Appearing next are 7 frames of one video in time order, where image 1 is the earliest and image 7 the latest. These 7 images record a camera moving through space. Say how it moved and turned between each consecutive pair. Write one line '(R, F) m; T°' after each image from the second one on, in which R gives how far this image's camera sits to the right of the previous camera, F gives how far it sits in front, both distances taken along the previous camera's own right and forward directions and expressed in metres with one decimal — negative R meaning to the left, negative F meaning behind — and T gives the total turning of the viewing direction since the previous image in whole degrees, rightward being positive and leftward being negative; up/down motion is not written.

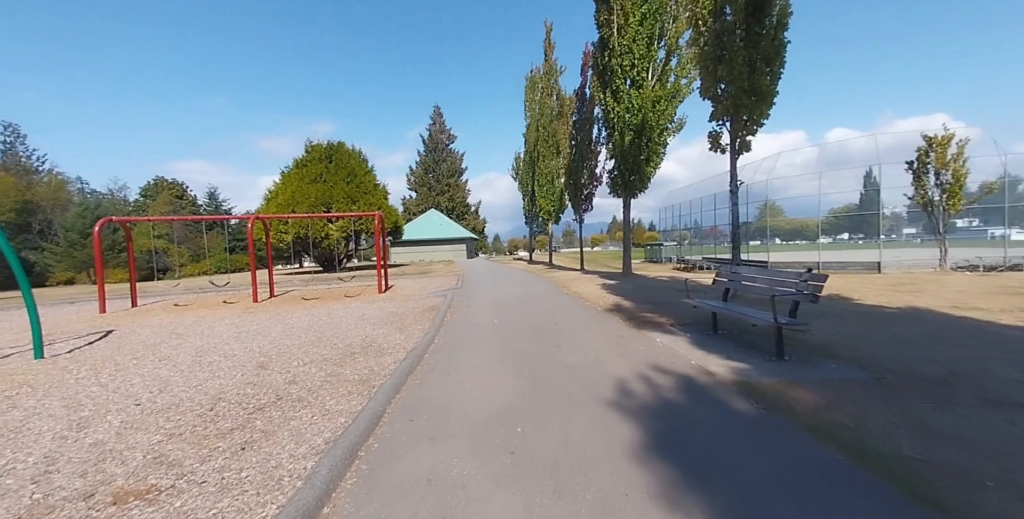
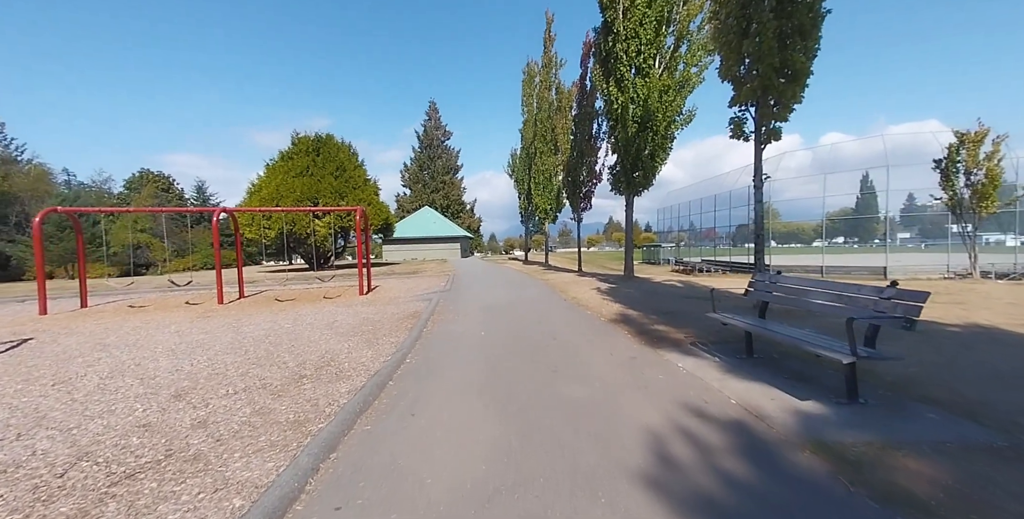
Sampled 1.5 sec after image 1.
(+0.1, +1.2) m; +1°
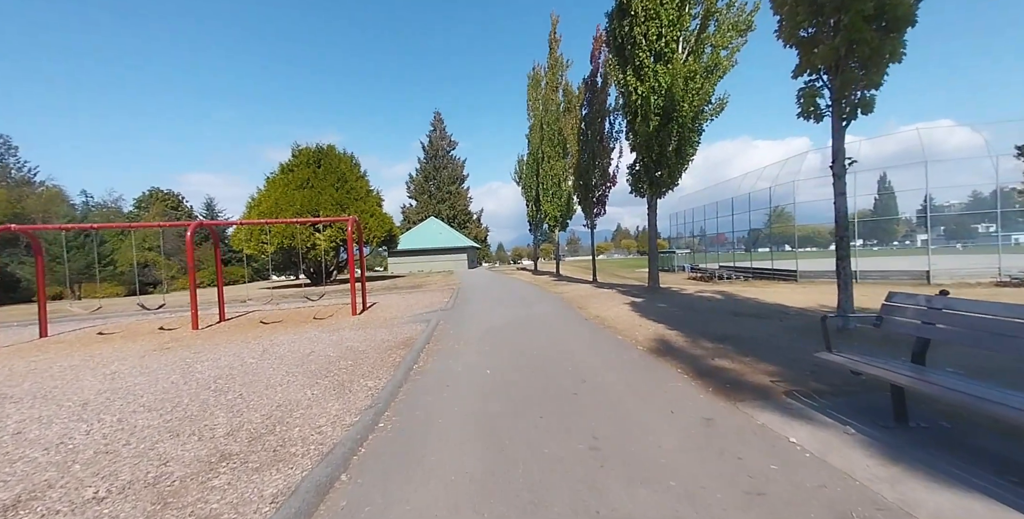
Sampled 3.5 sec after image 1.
(-0.1, +1.7) m; -1°
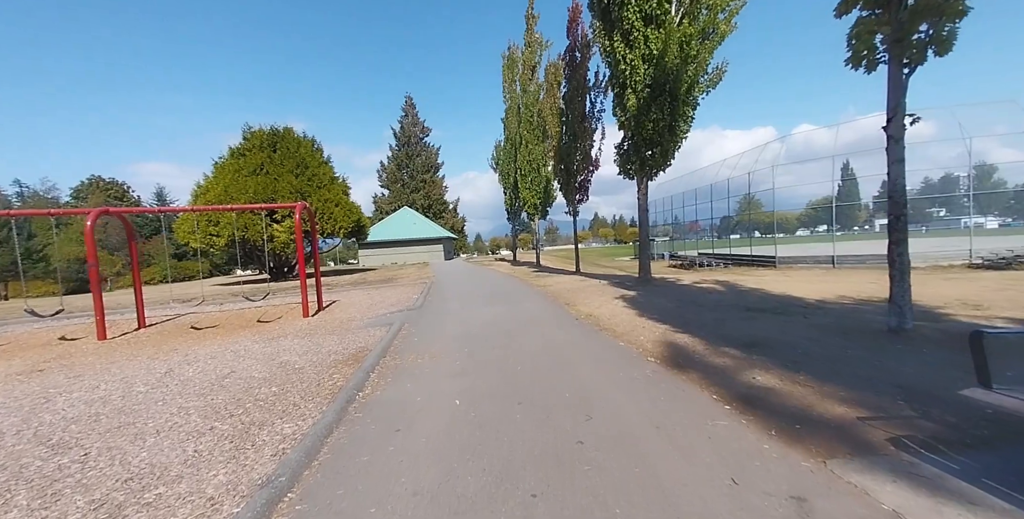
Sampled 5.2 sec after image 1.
(+0.1, +1.6) m; +3°
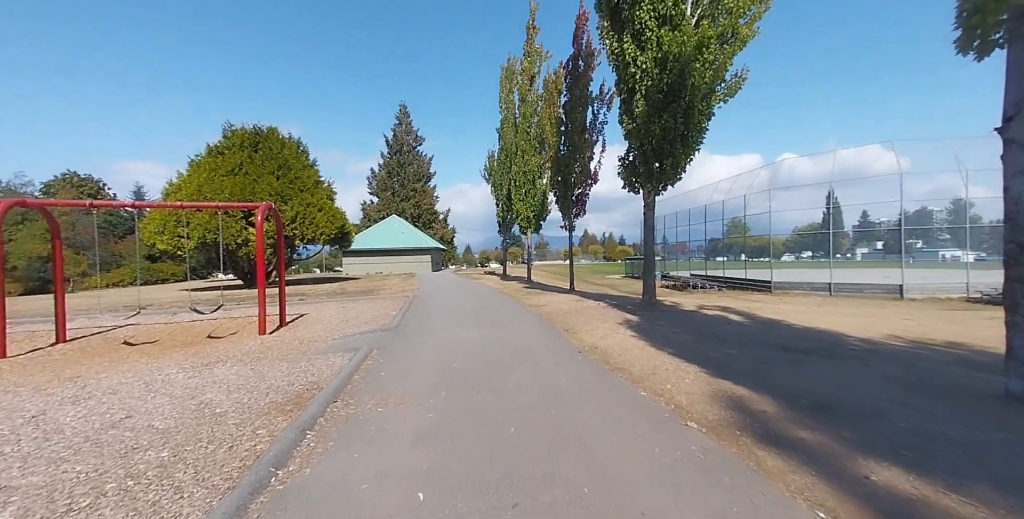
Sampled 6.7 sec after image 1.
(-0.1, +1.4) m; +2°
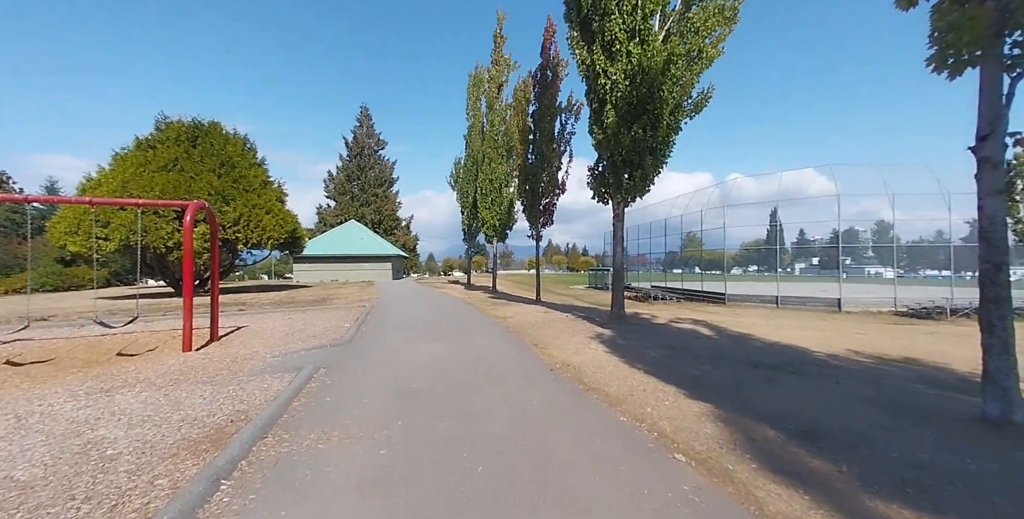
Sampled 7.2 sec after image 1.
(-0.1, +0.5) m; +6°
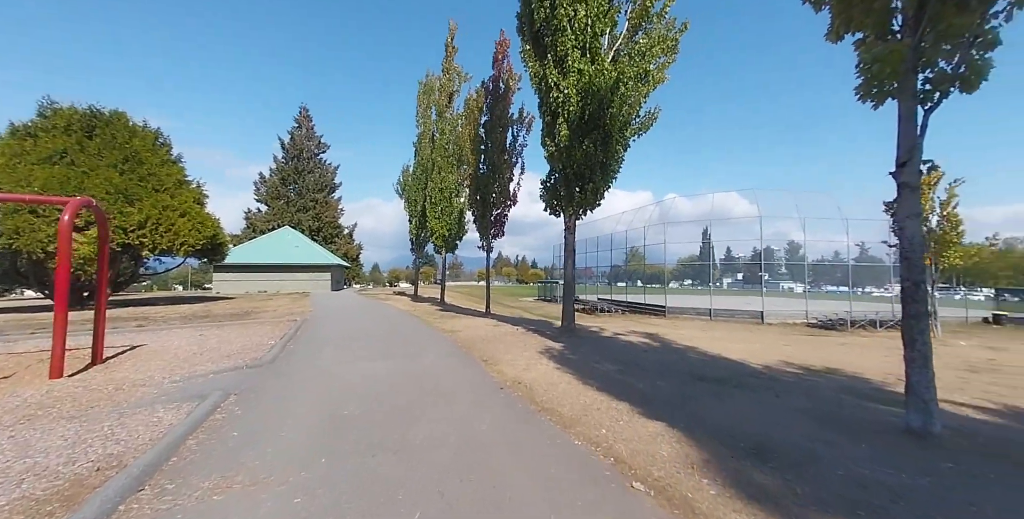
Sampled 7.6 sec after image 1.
(0.0, +0.4) m; +8°
